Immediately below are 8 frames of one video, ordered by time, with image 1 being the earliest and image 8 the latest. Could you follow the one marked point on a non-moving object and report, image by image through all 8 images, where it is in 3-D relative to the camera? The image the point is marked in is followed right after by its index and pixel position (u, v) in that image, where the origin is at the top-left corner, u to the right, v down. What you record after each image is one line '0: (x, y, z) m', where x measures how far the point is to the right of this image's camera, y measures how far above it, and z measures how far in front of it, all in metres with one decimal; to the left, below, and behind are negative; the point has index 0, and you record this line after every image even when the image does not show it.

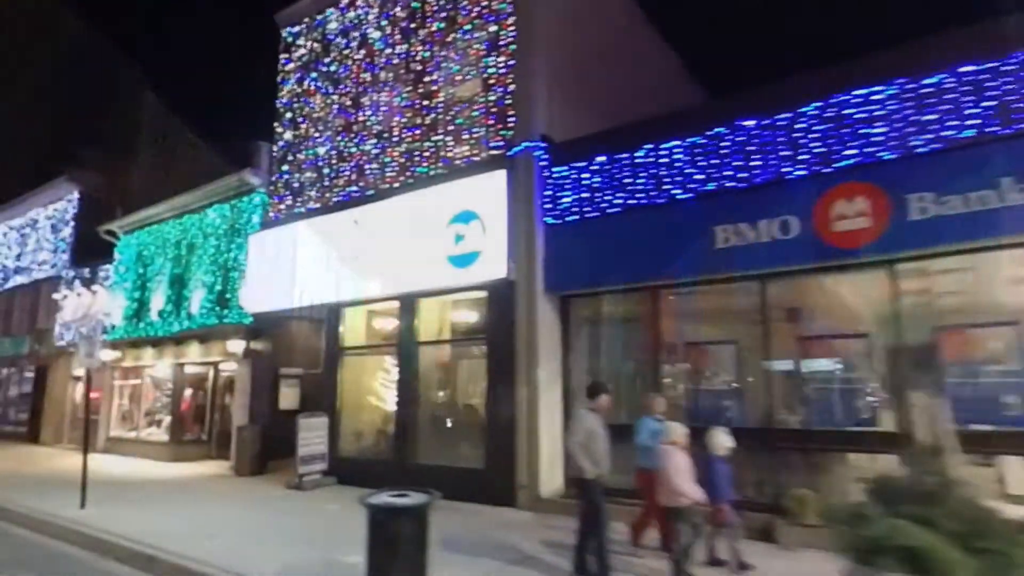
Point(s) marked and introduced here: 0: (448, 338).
0: (-1.2, -0.9, +12.0) m
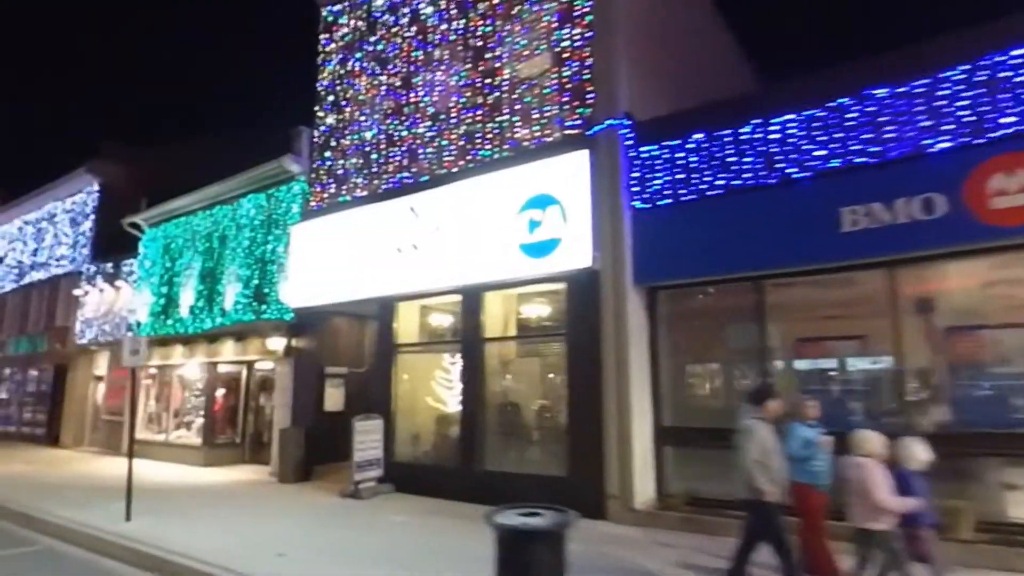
0: (0.0, -0.7, +11.1) m
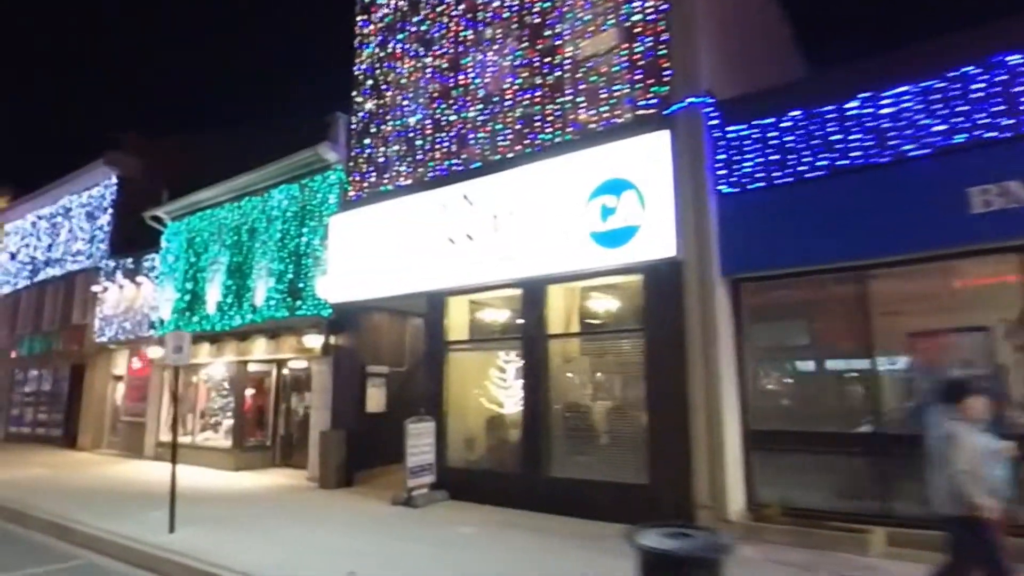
0: (+1.0, -0.6, +10.3) m
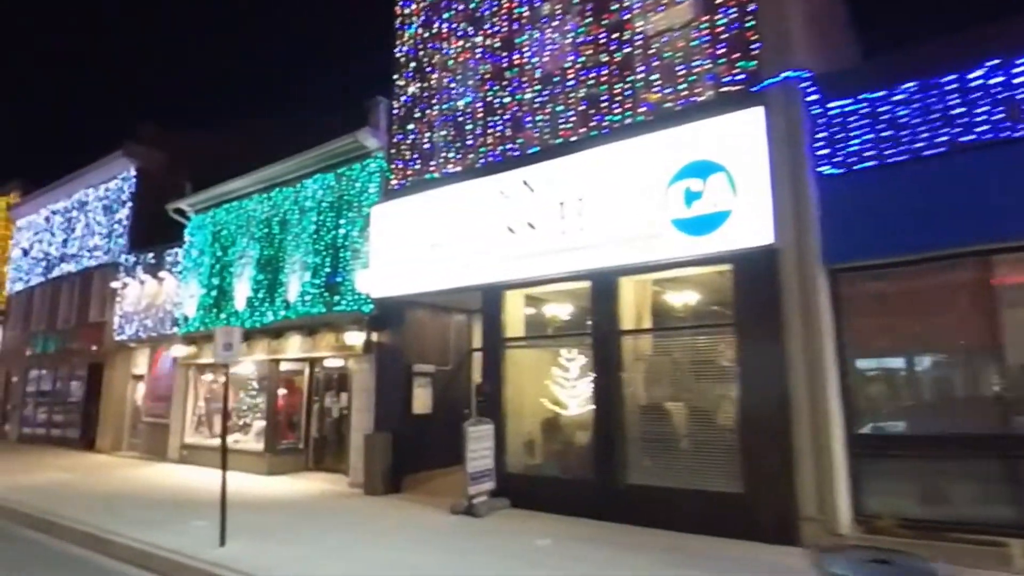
0: (+2.0, -0.5, +9.6) m
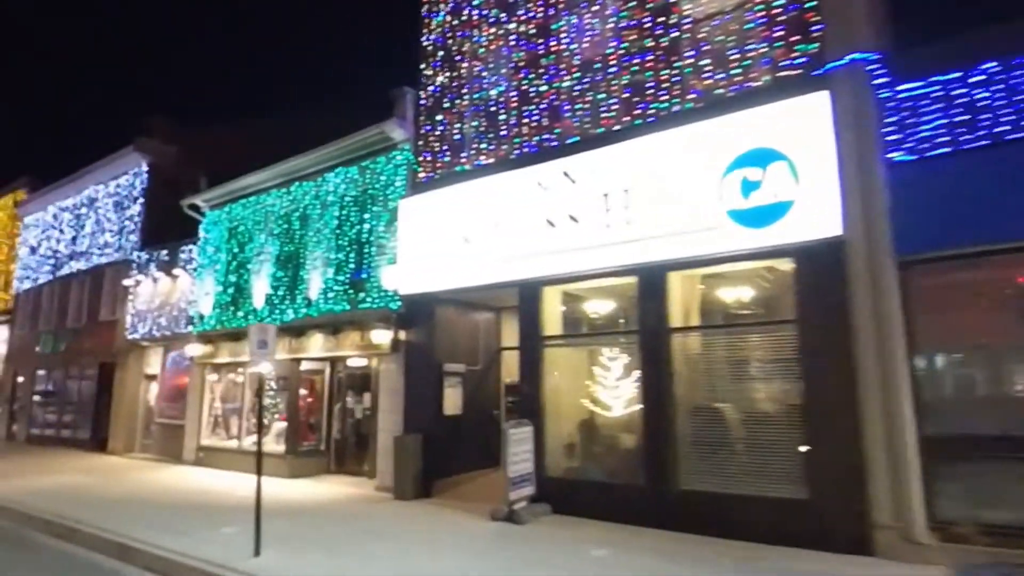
0: (+2.5, -0.5, +9.1) m
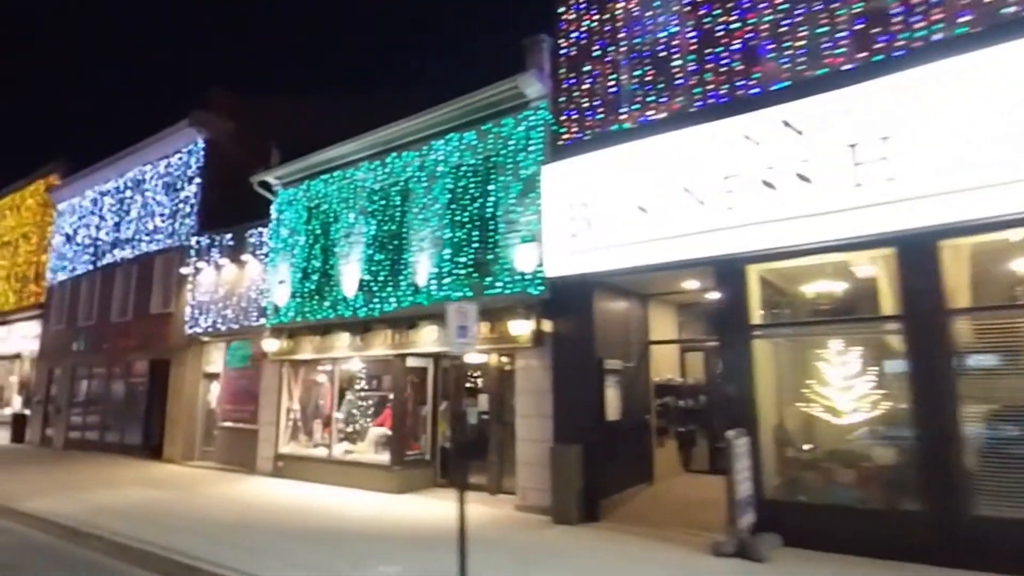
0: (+5.0, -0.2, +7.2) m
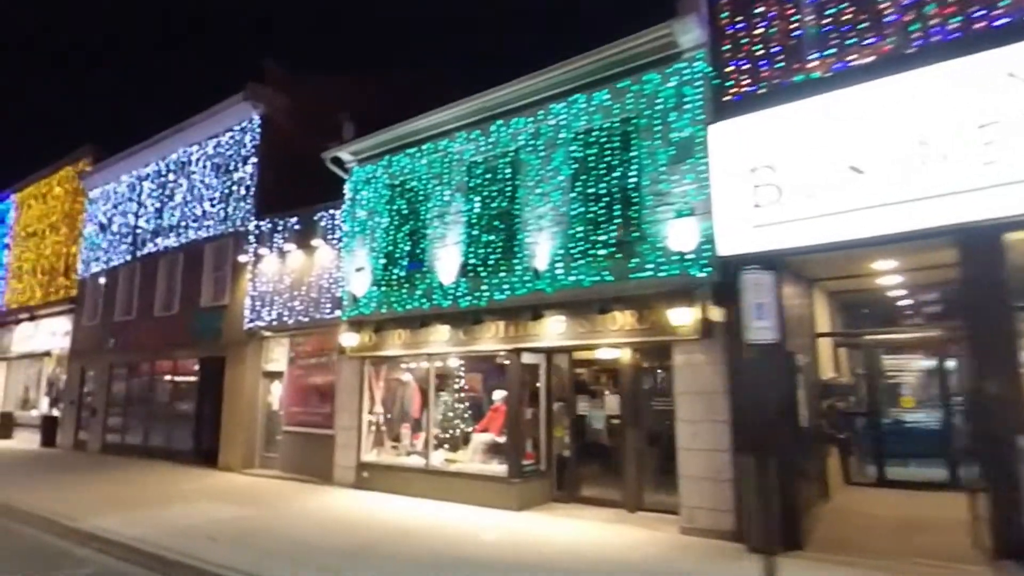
0: (+7.0, +0.1, +5.5) m
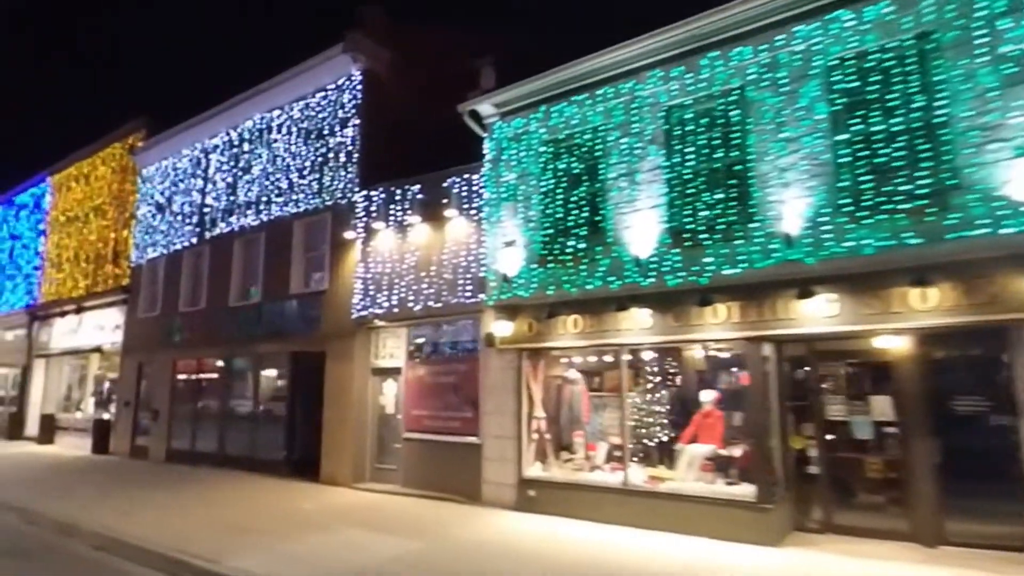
0: (+9.8, +0.4, +3.1) m
